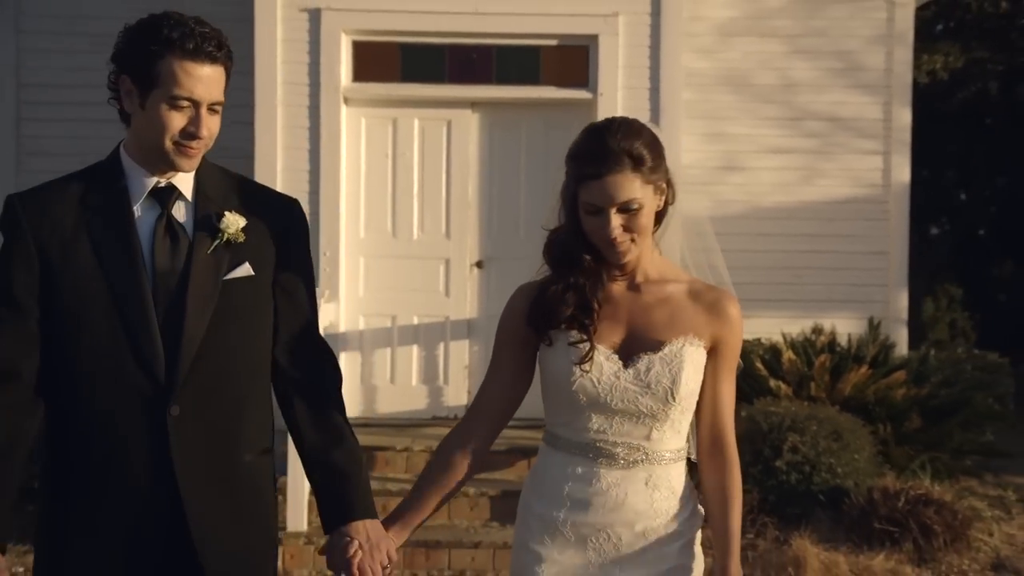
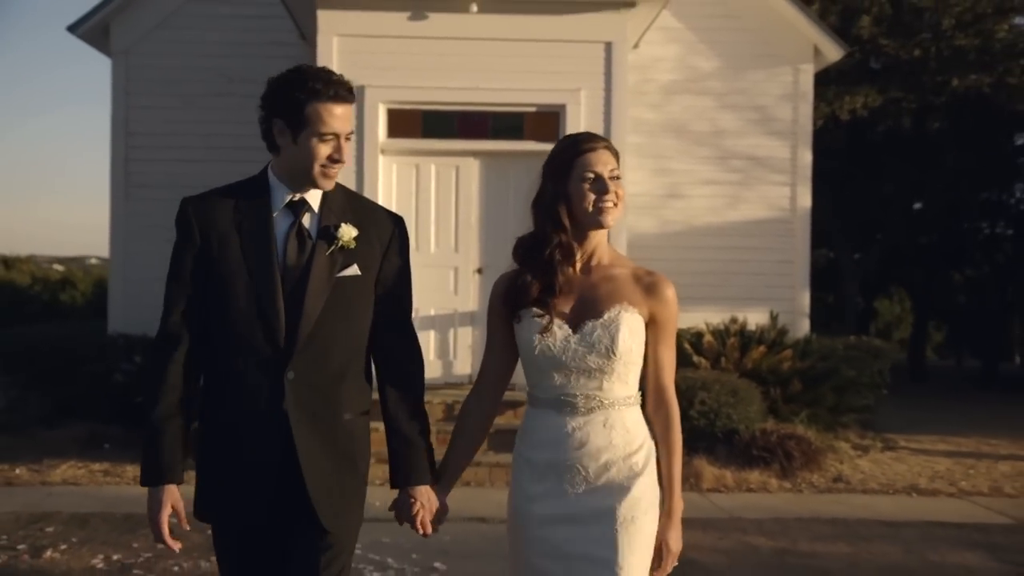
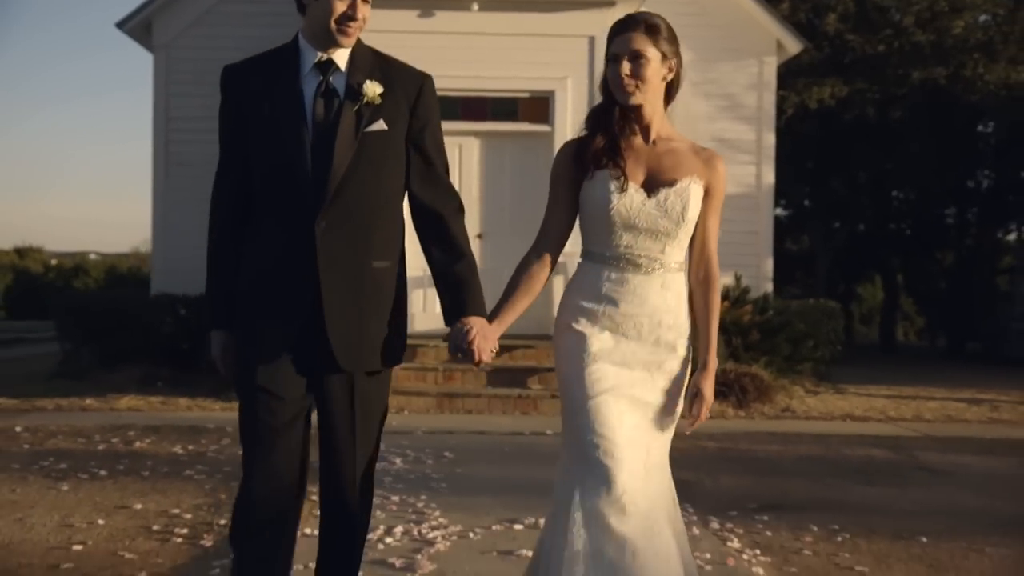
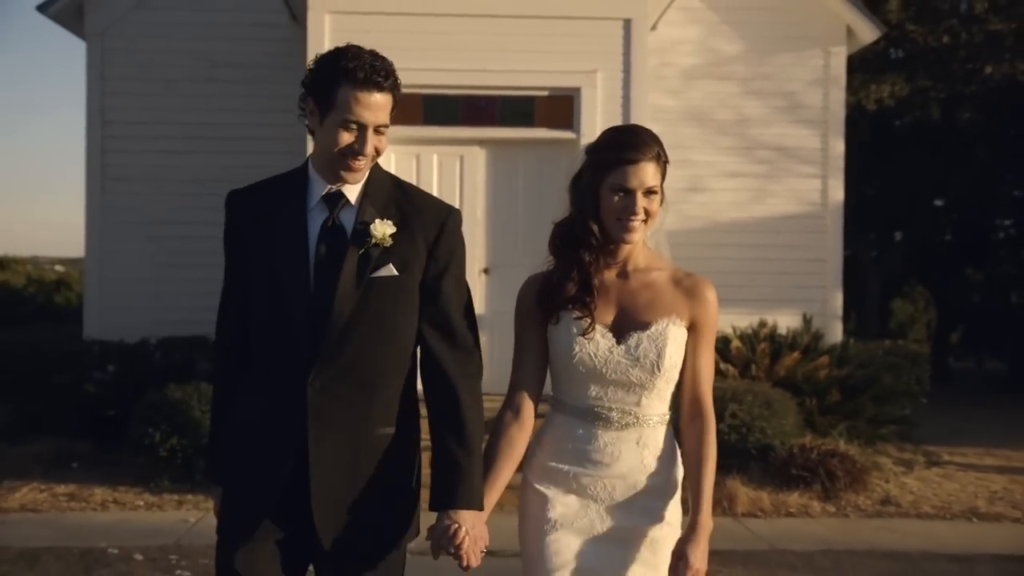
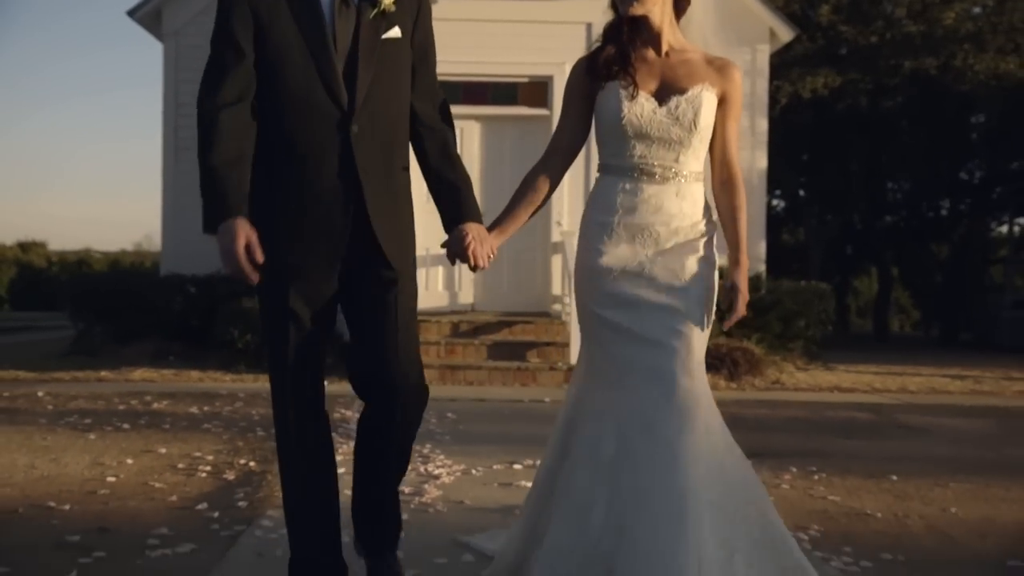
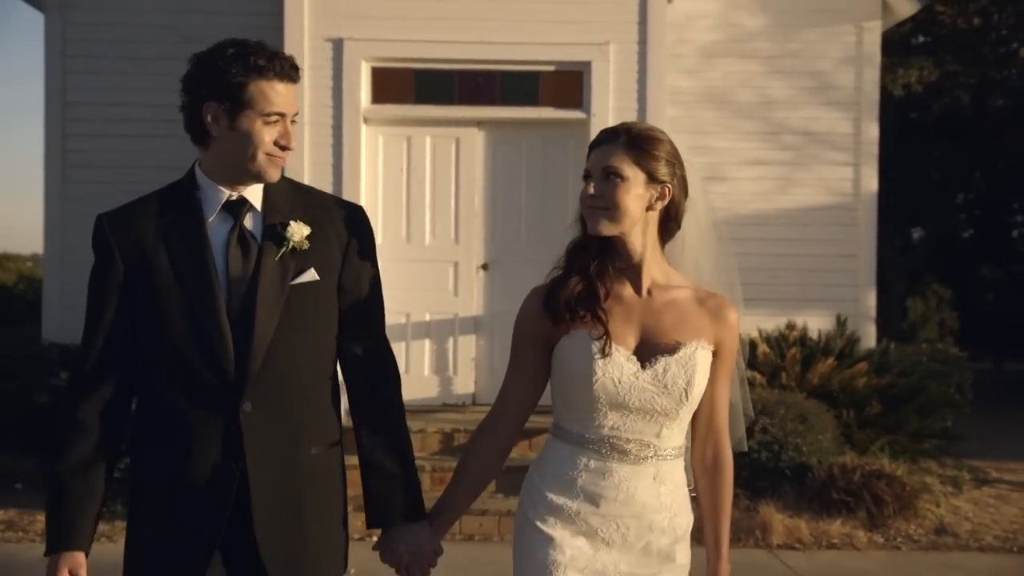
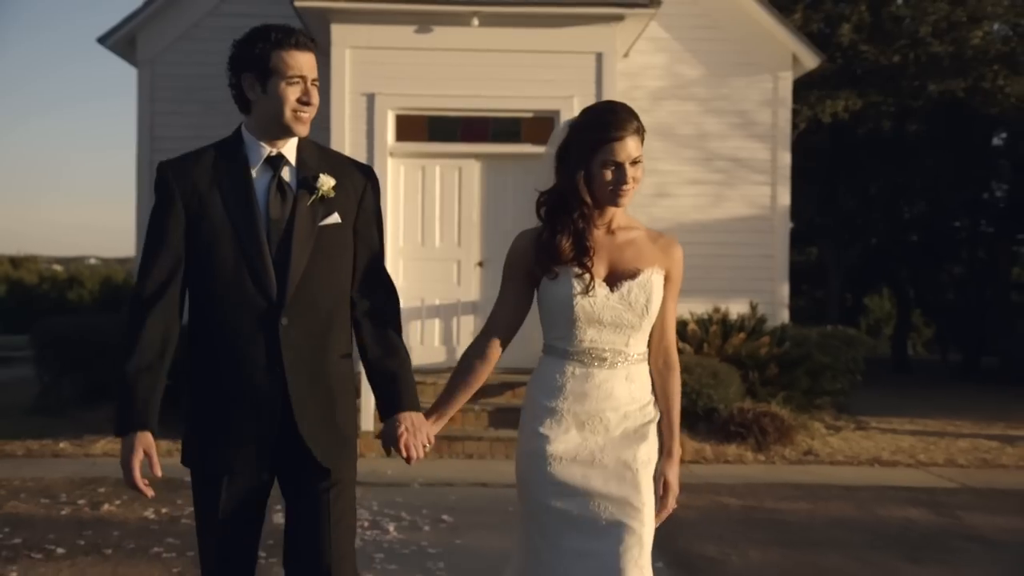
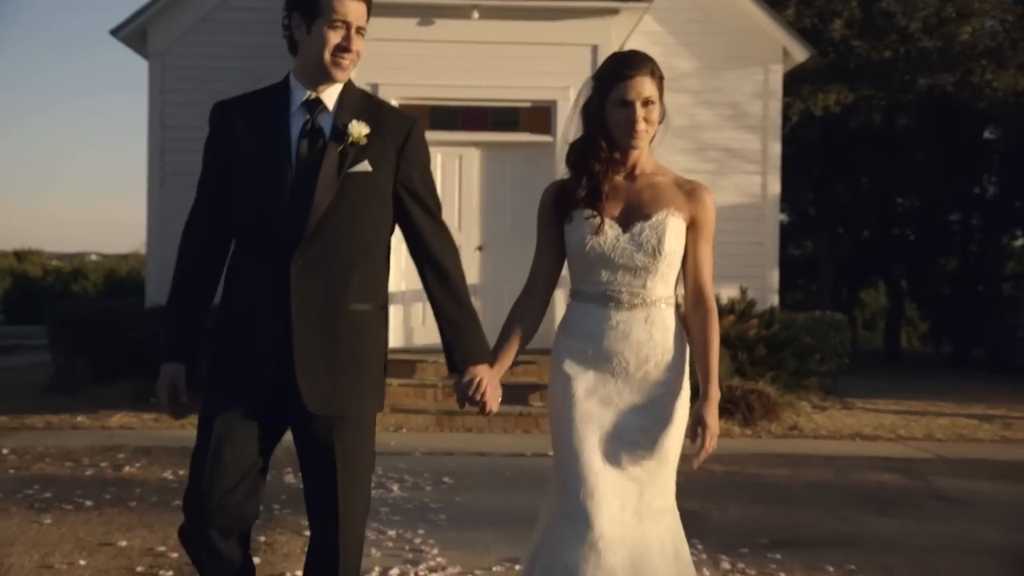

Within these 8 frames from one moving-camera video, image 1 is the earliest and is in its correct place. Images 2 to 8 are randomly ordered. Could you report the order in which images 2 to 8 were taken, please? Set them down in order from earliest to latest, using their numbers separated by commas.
6, 4, 2, 7, 8, 3, 5
